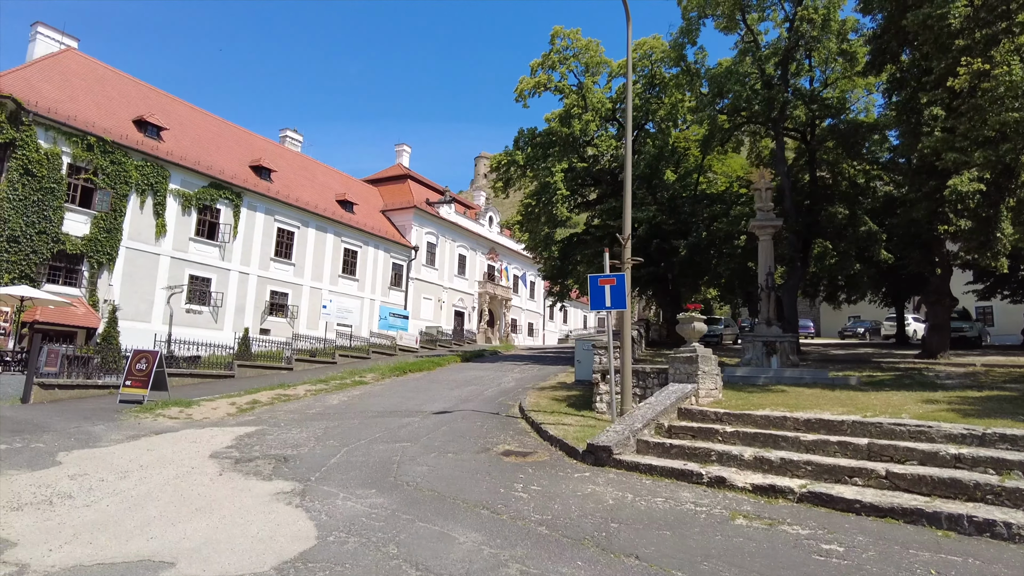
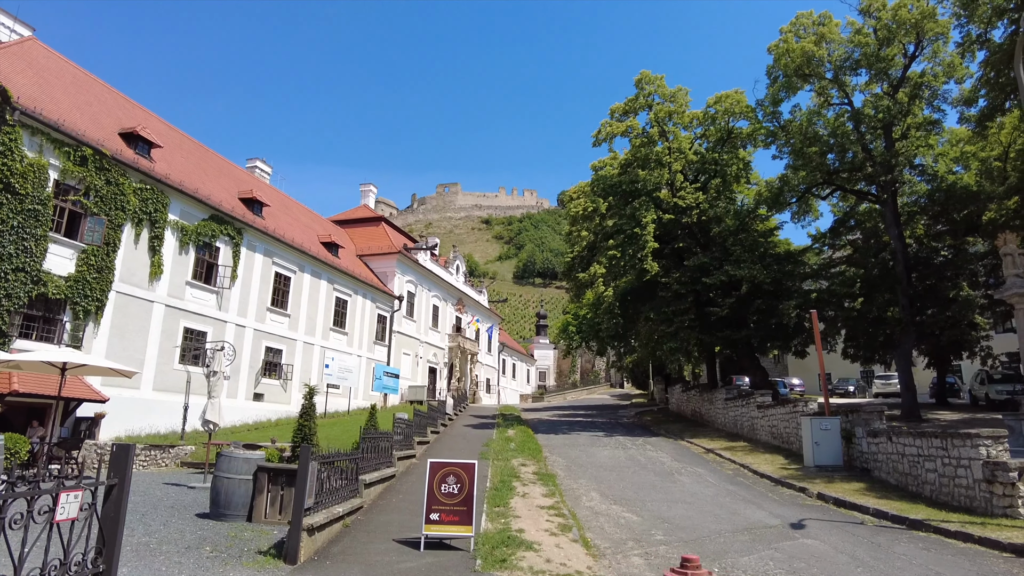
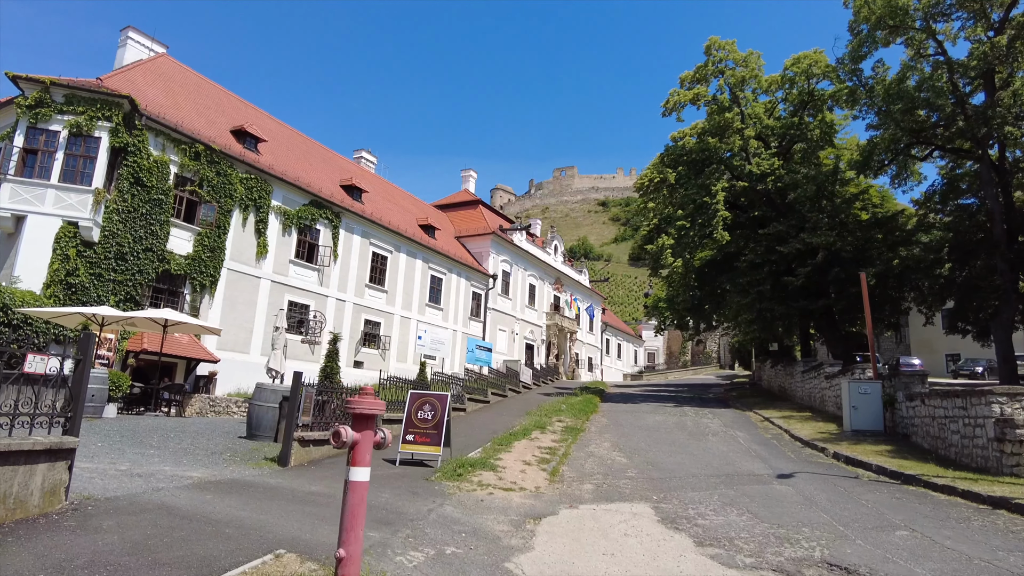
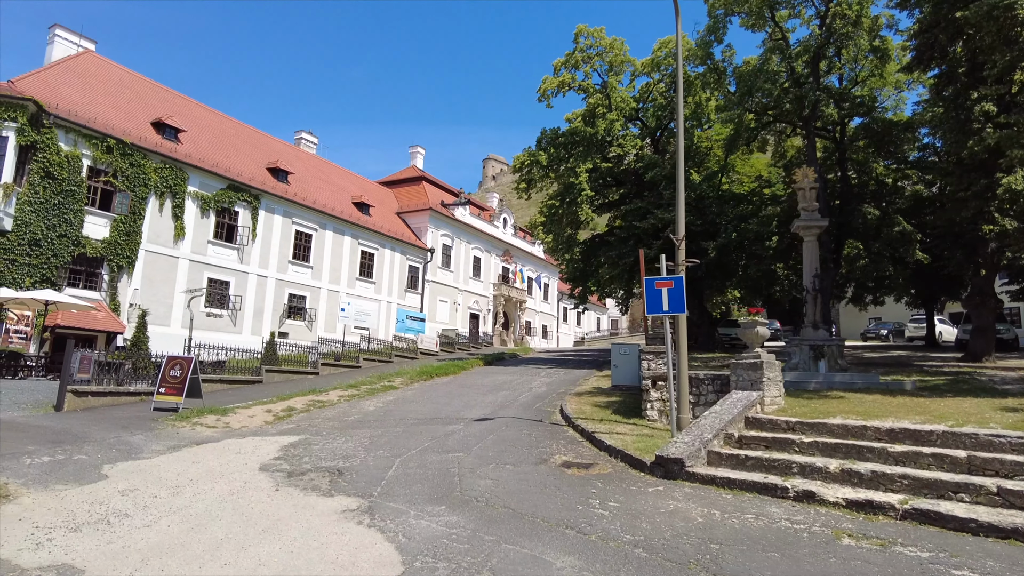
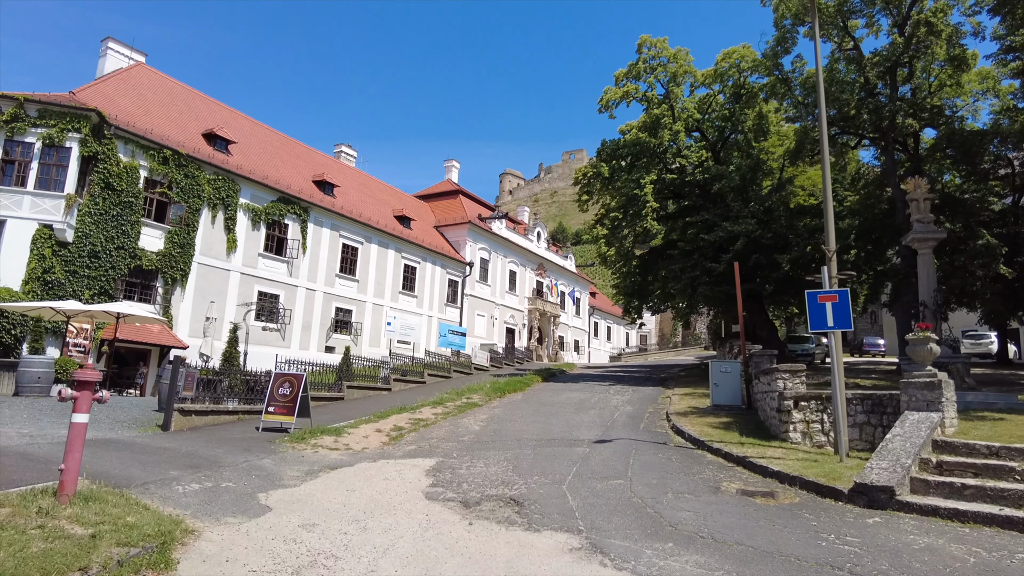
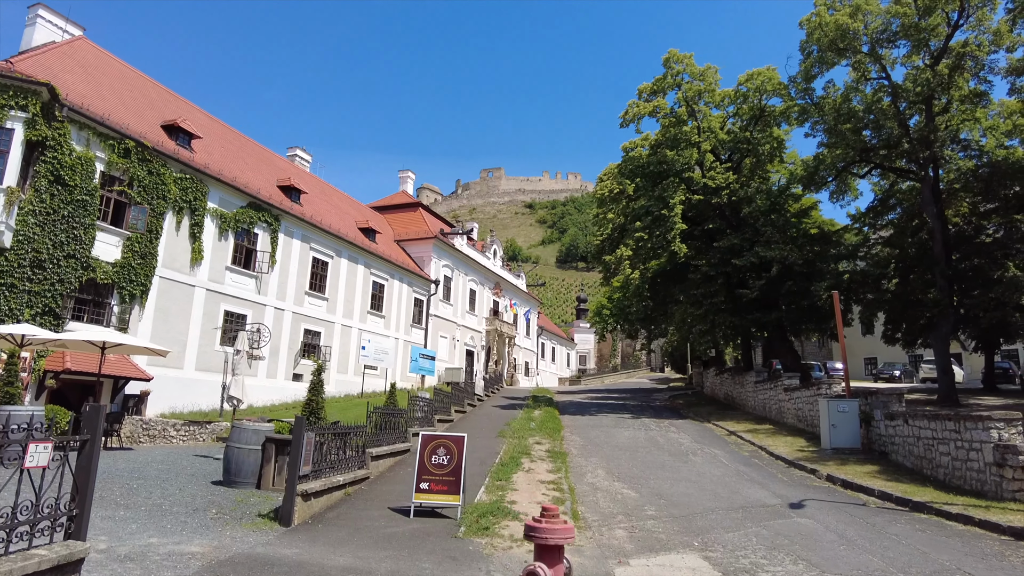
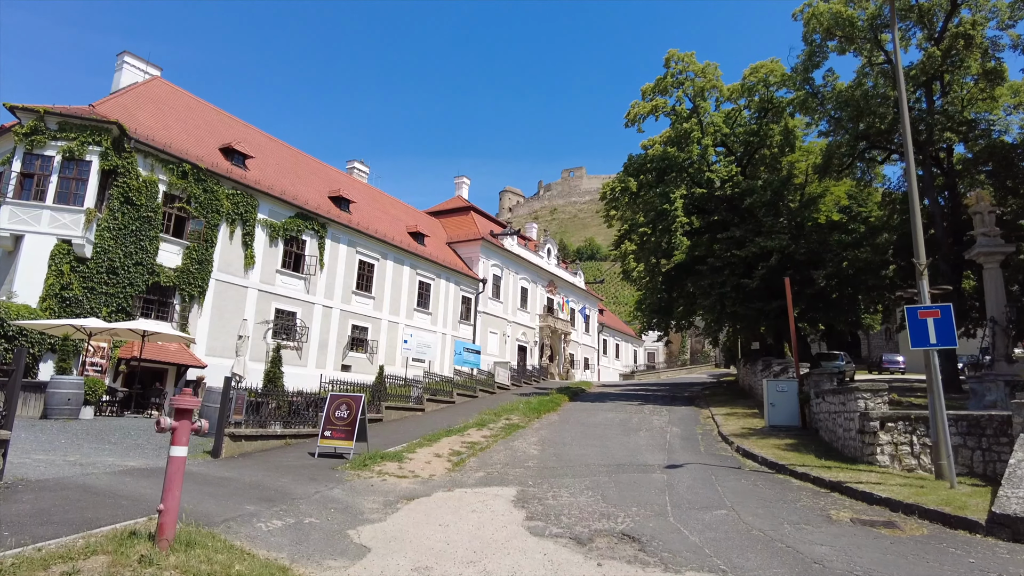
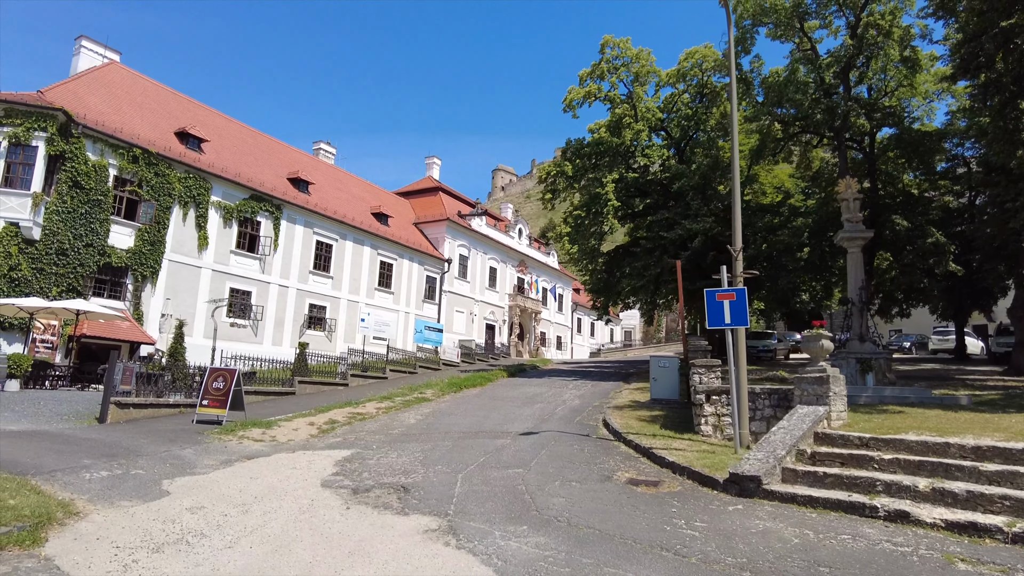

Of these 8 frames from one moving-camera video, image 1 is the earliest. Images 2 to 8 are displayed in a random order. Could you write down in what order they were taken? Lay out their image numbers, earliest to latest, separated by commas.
4, 8, 5, 7, 3, 6, 2
